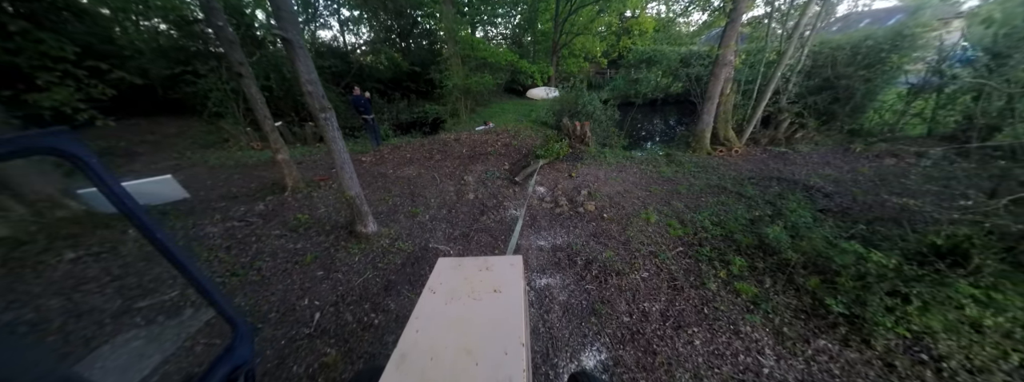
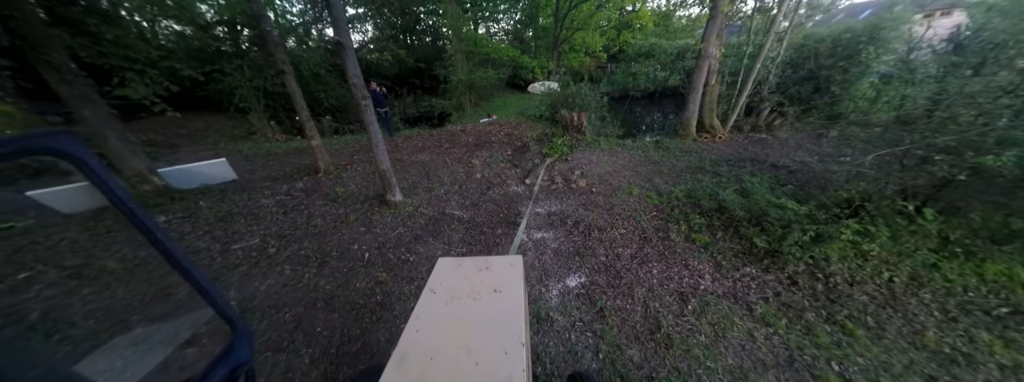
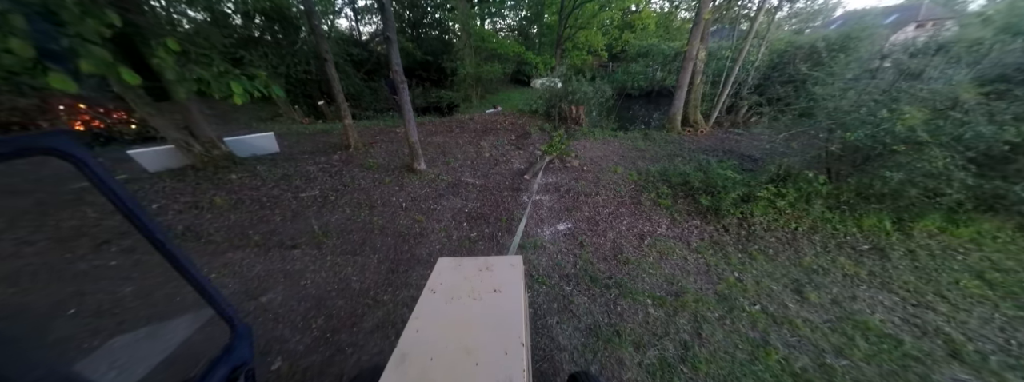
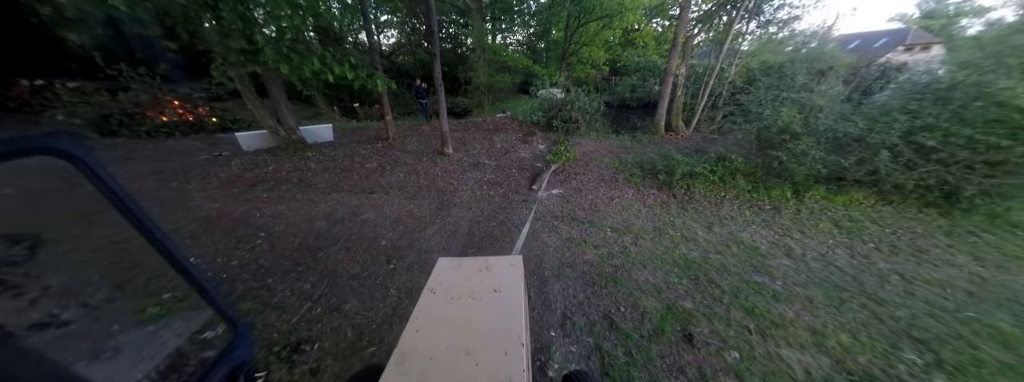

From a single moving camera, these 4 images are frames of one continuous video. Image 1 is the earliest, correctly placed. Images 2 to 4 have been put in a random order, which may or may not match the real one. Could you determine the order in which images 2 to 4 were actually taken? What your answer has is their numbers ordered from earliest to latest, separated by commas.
2, 3, 4
